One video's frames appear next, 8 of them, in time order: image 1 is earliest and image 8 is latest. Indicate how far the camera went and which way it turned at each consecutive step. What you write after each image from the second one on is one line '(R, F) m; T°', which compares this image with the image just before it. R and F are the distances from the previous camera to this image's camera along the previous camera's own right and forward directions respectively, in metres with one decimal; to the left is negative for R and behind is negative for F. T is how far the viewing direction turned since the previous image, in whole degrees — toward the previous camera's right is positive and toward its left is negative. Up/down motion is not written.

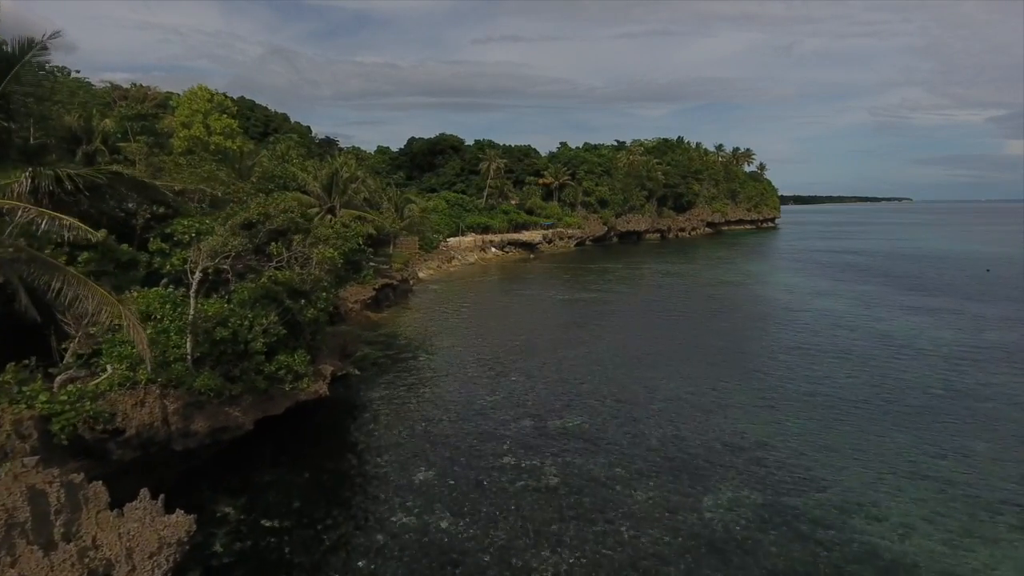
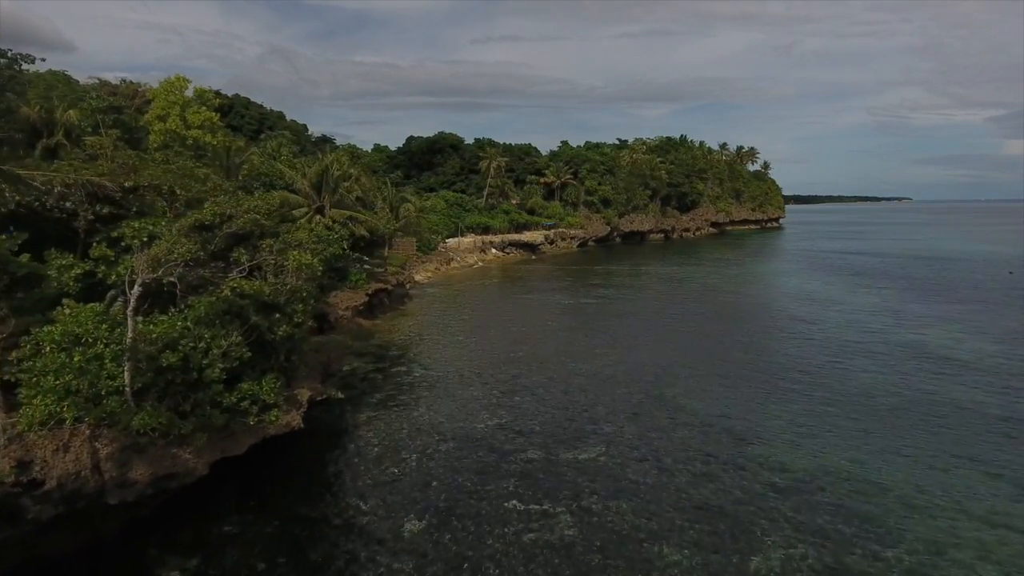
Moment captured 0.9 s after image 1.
(-0.1, +2.9) m; 0°
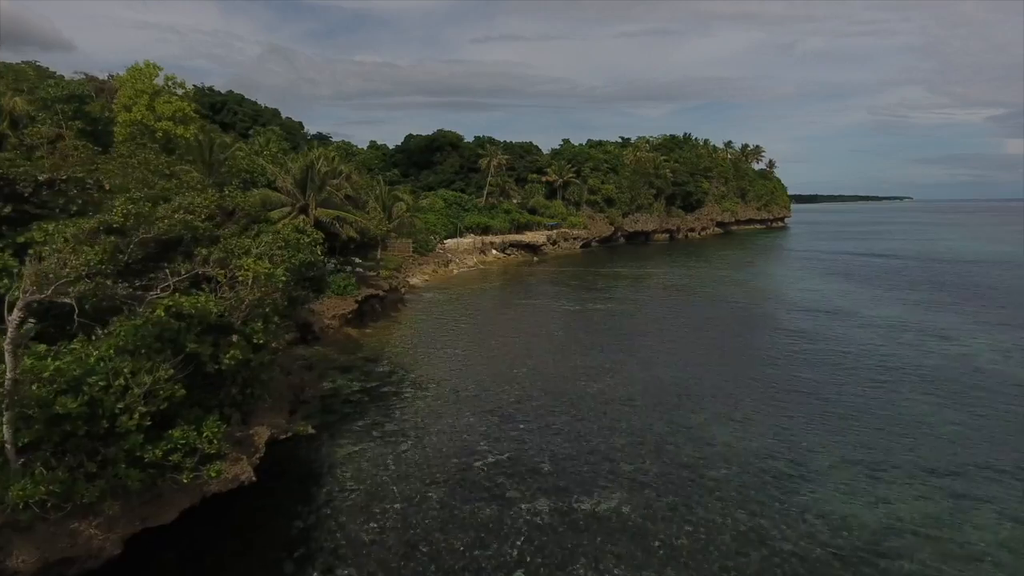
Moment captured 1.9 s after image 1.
(0.0, +3.4) m; 0°
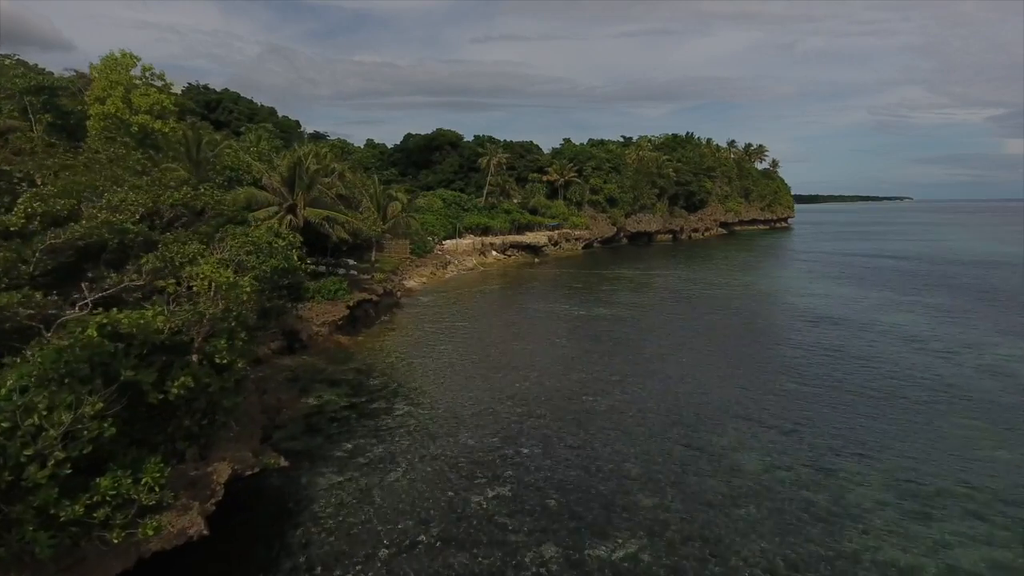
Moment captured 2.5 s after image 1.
(0.0, +2.2) m; 0°
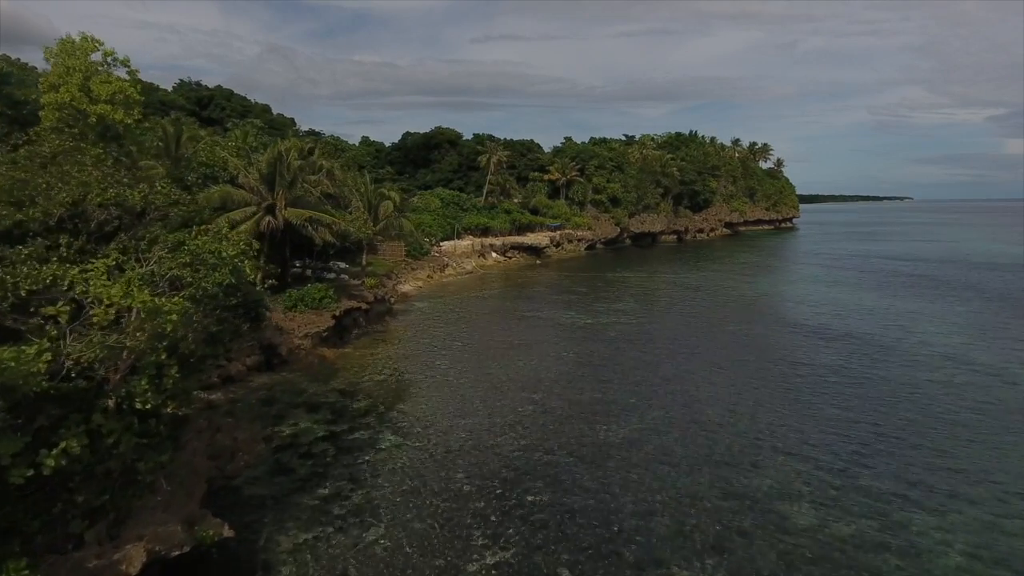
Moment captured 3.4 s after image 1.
(-0.1, +3.2) m; 0°
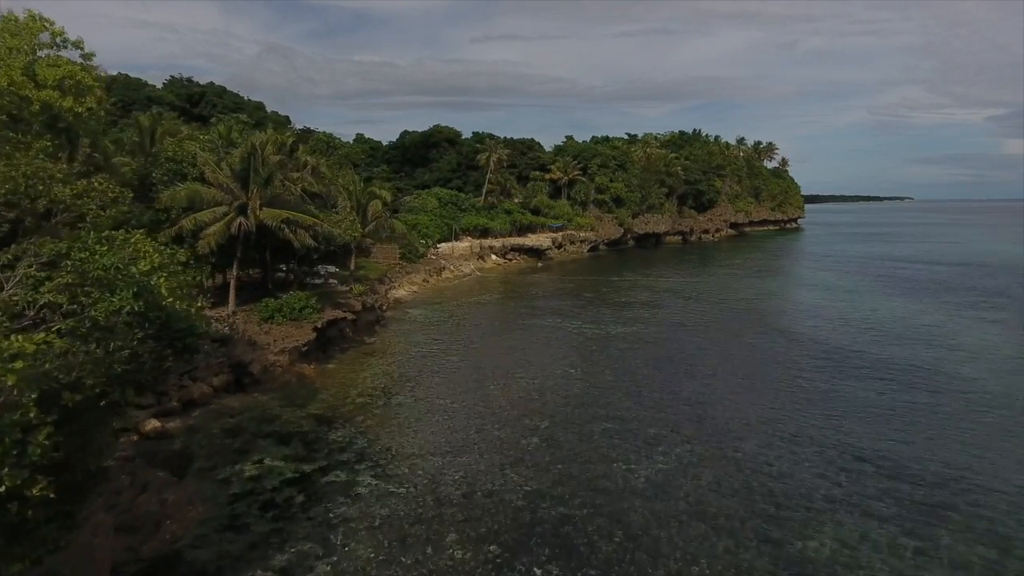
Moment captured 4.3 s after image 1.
(0.0, +3.3) m; 0°
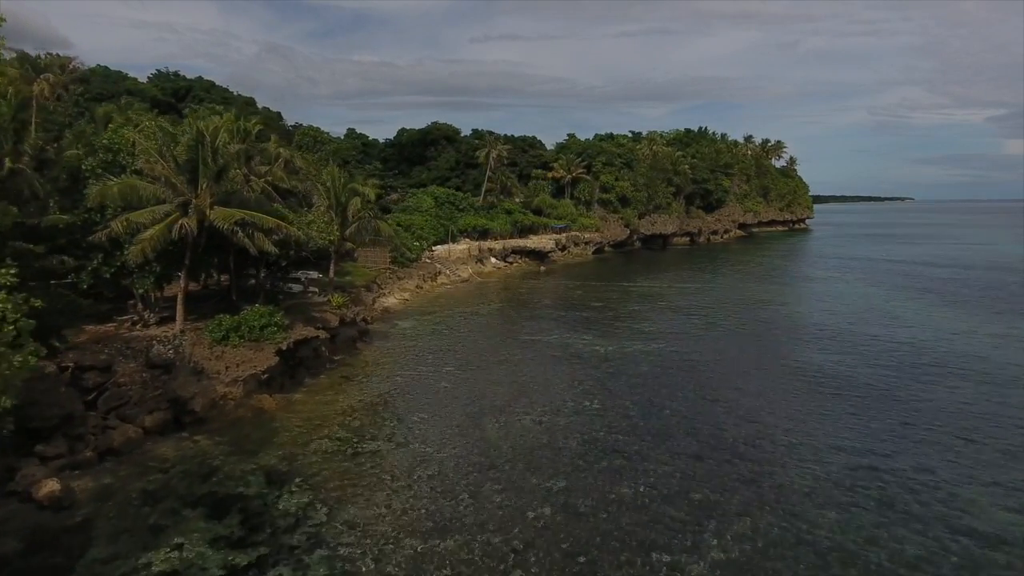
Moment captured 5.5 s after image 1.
(-0.1, +4.9) m; 0°
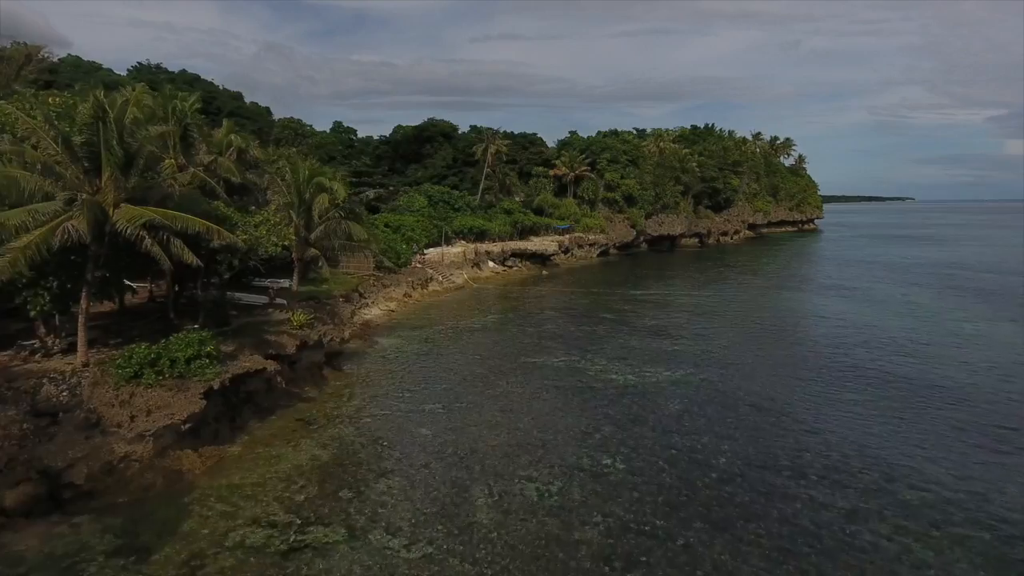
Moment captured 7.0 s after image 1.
(0.0, +5.6) m; 0°
